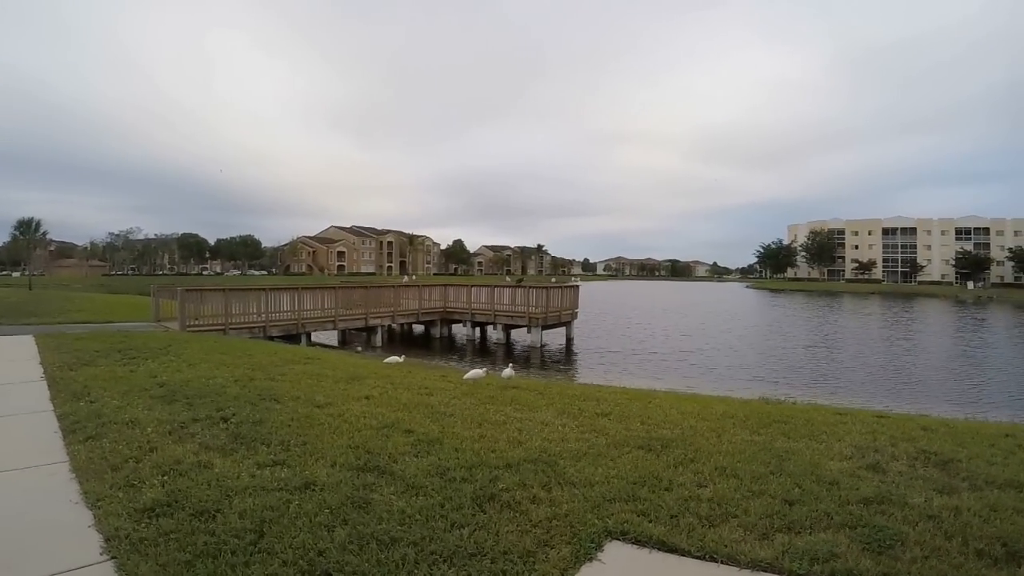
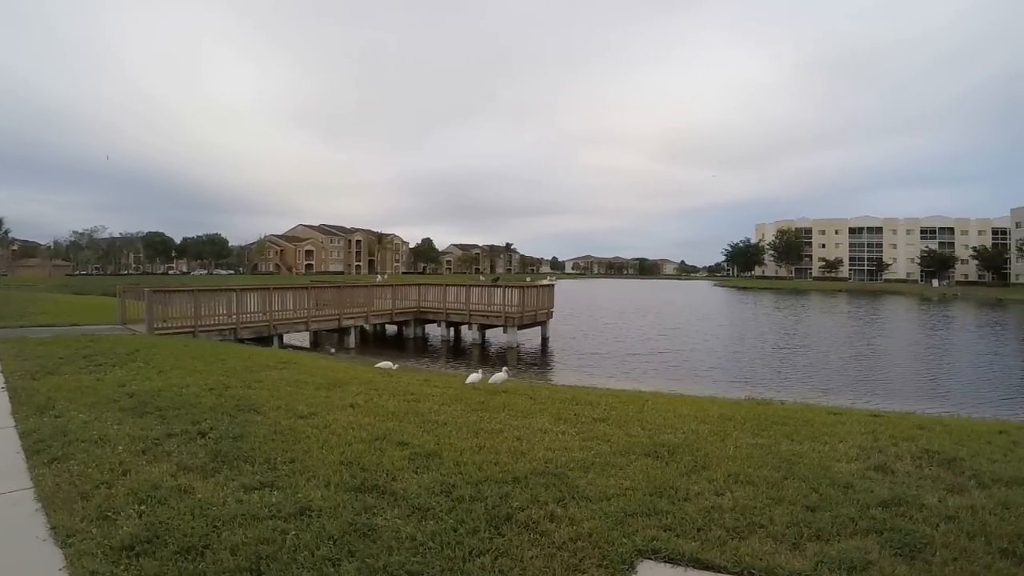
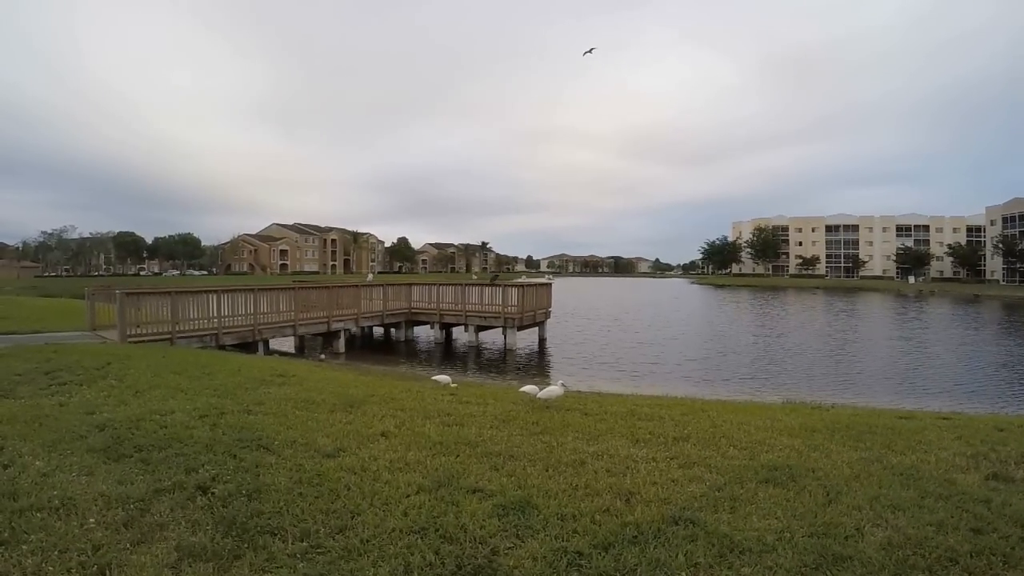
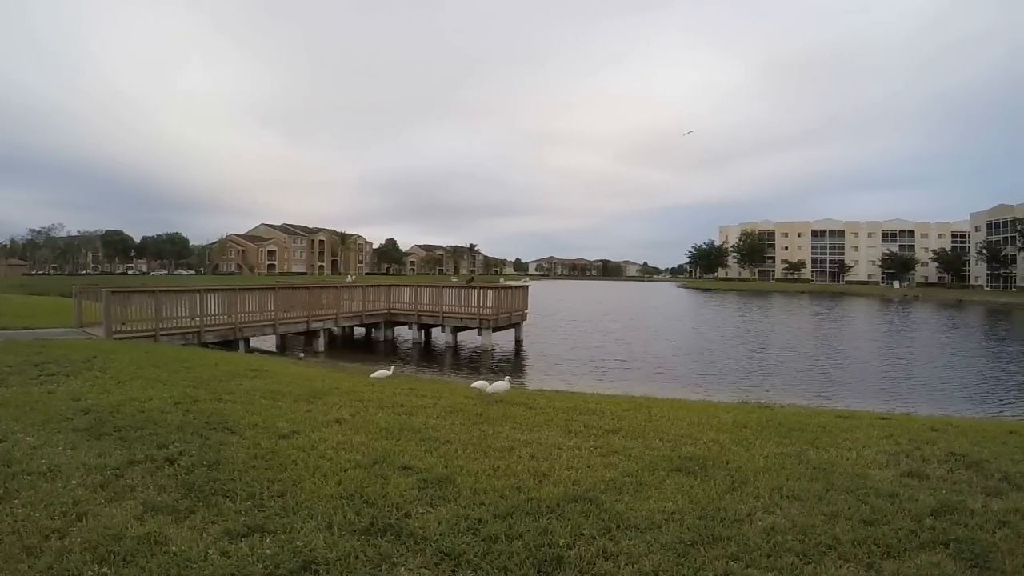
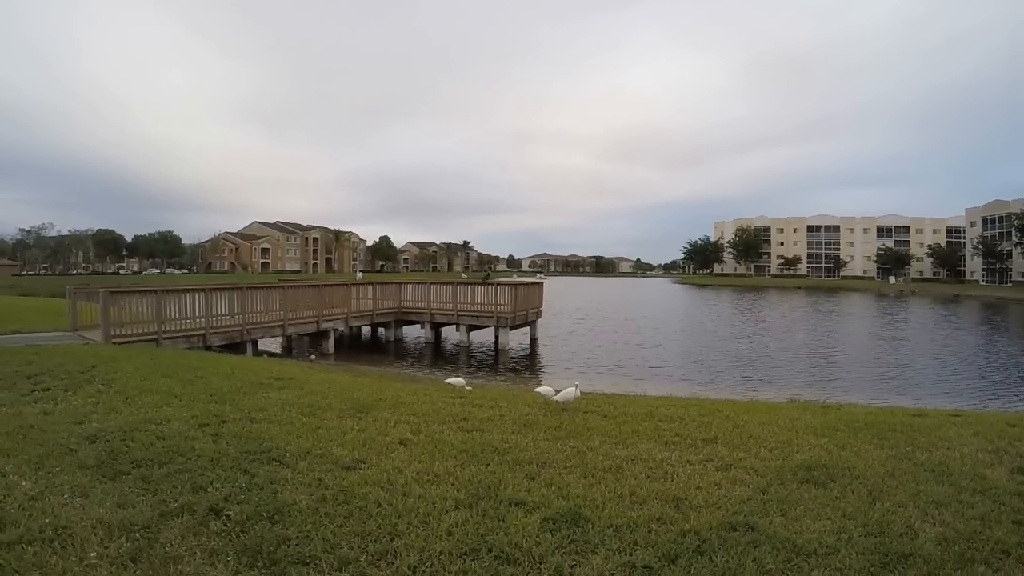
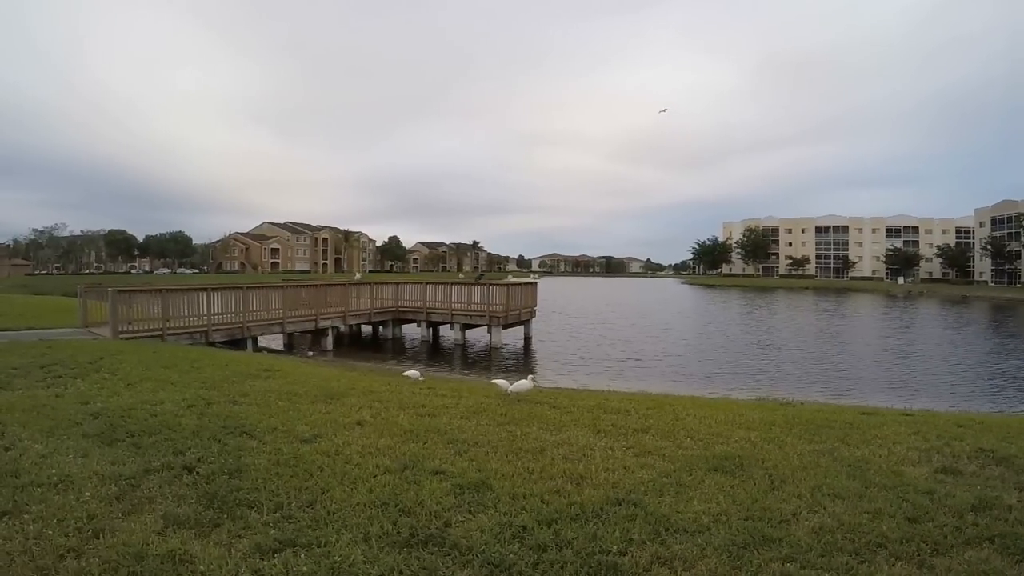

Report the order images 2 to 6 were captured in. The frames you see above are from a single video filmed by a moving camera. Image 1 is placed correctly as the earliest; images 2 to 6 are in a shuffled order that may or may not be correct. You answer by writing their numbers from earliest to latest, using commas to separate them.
2, 4, 6, 3, 5
